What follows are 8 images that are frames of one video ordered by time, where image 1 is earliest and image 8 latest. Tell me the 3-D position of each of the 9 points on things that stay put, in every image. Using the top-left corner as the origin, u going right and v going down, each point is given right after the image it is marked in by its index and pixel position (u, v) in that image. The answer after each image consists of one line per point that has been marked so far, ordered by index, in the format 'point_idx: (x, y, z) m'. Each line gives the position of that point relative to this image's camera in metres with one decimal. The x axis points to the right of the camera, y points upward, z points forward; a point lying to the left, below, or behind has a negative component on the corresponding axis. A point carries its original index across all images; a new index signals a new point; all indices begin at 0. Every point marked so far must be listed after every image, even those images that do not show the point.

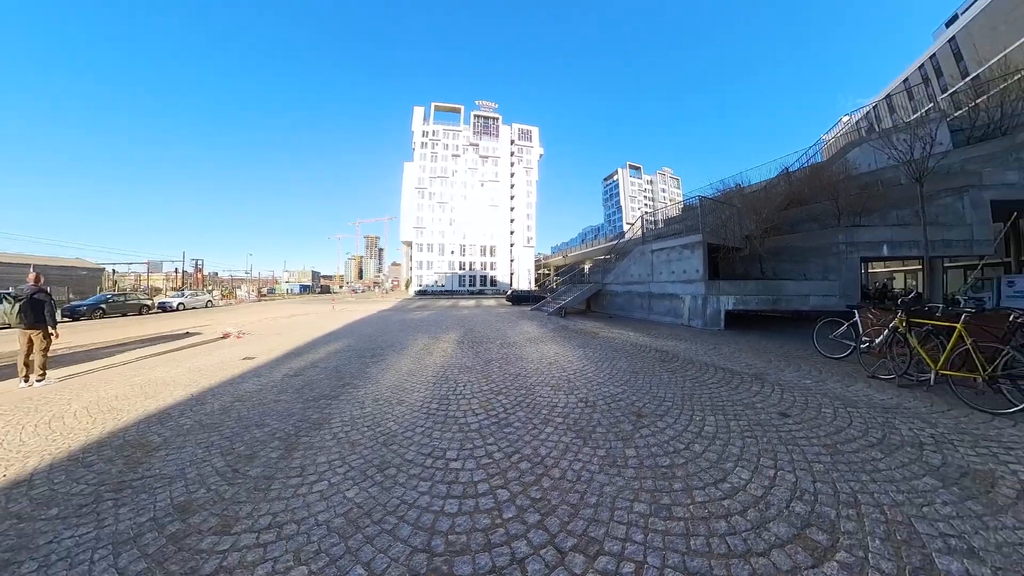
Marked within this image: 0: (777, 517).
0: (+1.8, -1.5, +2.6) m
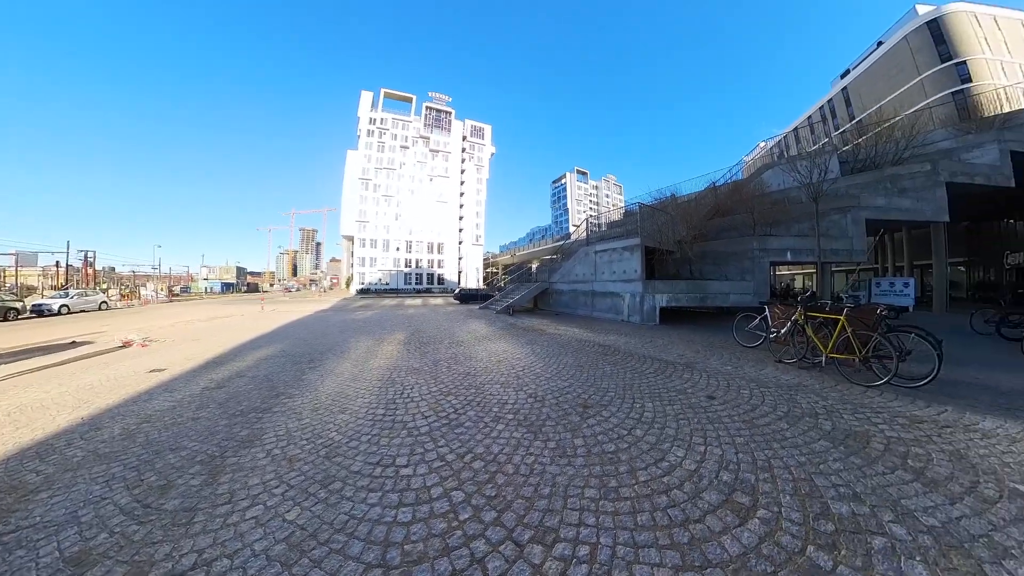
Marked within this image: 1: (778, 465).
0: (+1.5, -1.5, +2.9) m
1: (+2.2, -1.4, +3.0) m
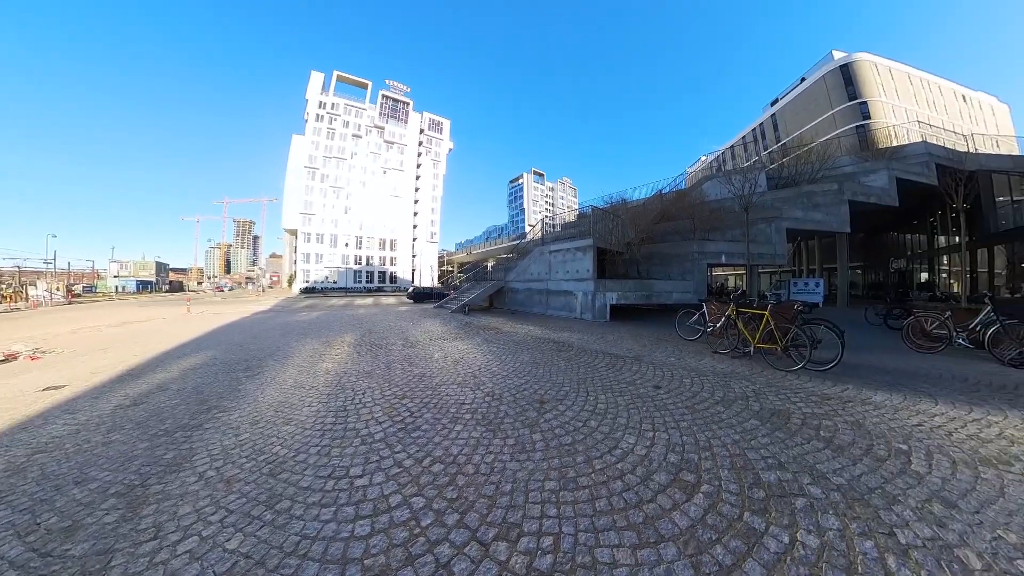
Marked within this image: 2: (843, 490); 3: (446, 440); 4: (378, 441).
0: (+1.2, -1.5, +3.2) m
1: (+1.9, -1.4, +3.3) m
2: (+2.3, -1.4, +2.6) m
3: (-0.7, -1.5, +3.7) m
4: (-1.3, -1.5, +3.6) m
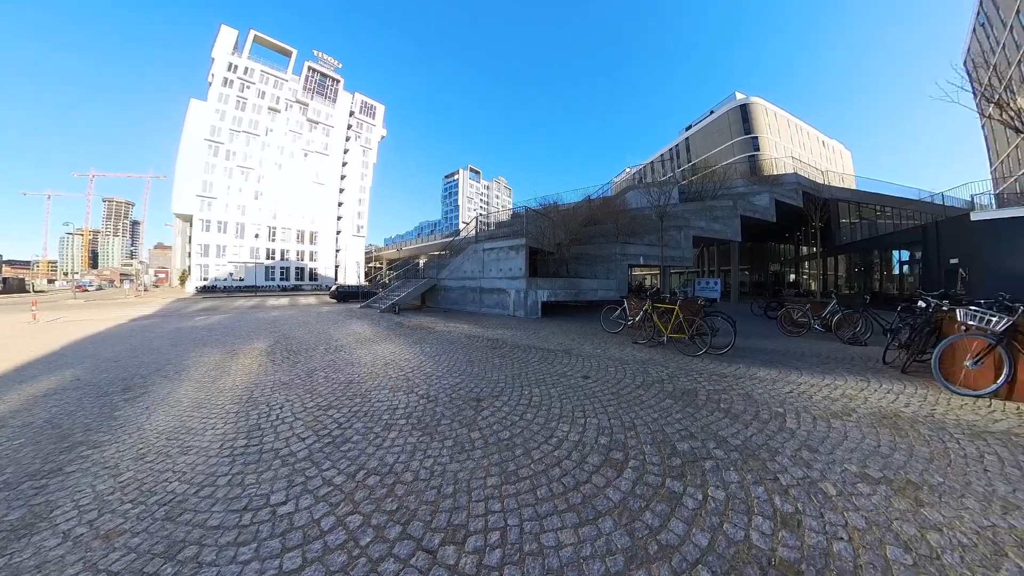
0: (+0.7, -1.5, +3.5) m
1: (+1.3, -1.4, +3.8) m
2: (+2.0, -1.4, +3.2) m
3: (-1.2, -1.5, +3.5) m
4: (-1.8, -1.5, +3.2) m
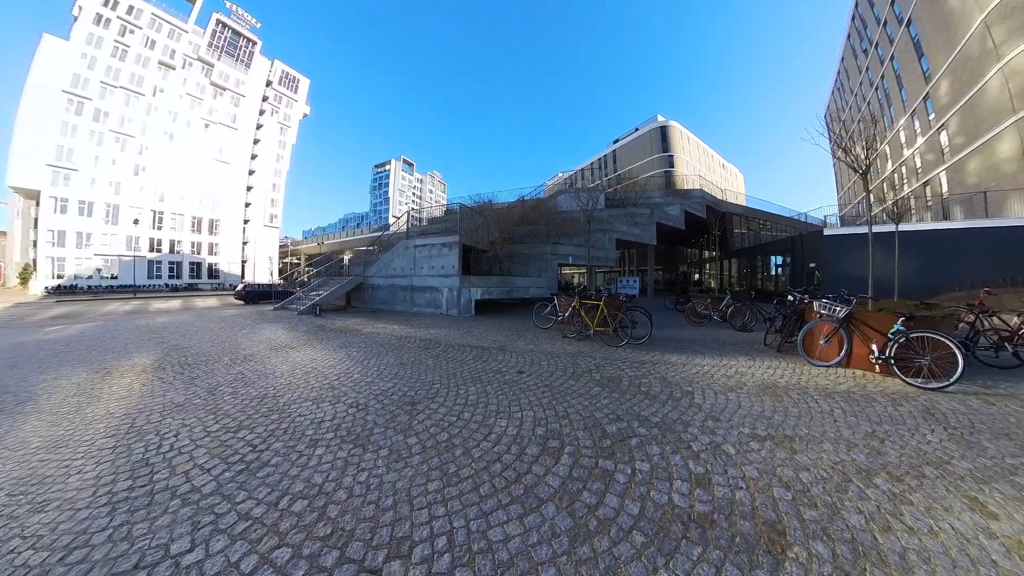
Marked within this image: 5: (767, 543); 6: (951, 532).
0: (+0.2, -1.5, +3.6) m
1: (+0.6, -1.4, +4.1) m
2: (+1.4, -1.4, +3.7) m
3: (-1.7, -1.5, +3.0) m
4: (-2.2, -1.5, +2.6) m
5: (+1.5, -1.6, +2.3) m
6: (+2.5, -1.4, +2.1) m
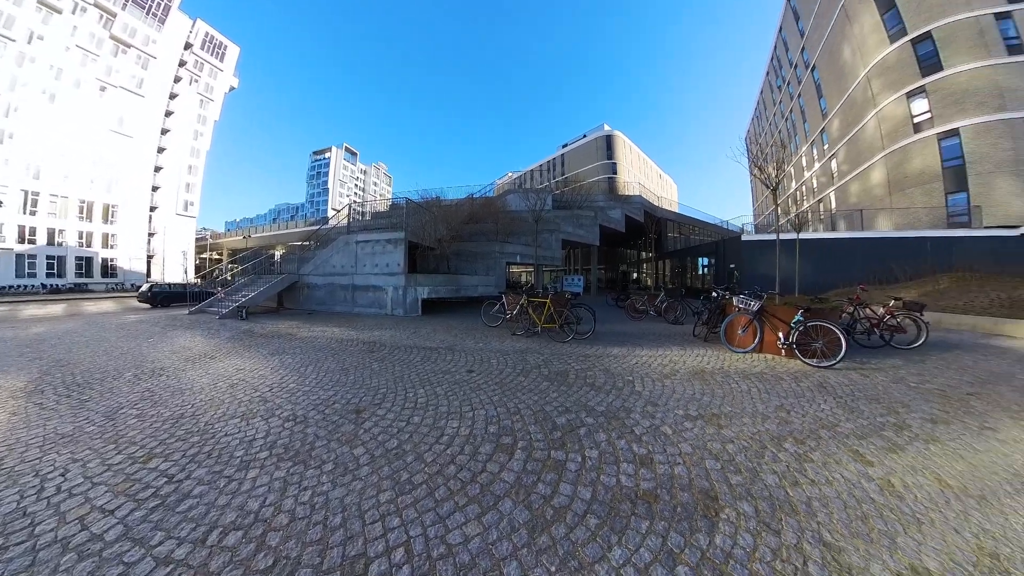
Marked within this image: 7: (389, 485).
0: (-0.3, -1.5, +3.6) m
1: (+0.1, -1.3, +4.2) m
2: (+0.9, -1.3, +3.9) m
3: (-2.0, -1.5, +2.7) m
4: (-2.4, -1.5, +2.1) m
5: (+1.3, -1.6, +2.7) m
6: (+2.4, -1.4, +2.7) m
7: (-1.0, -1.6, +3.0) m
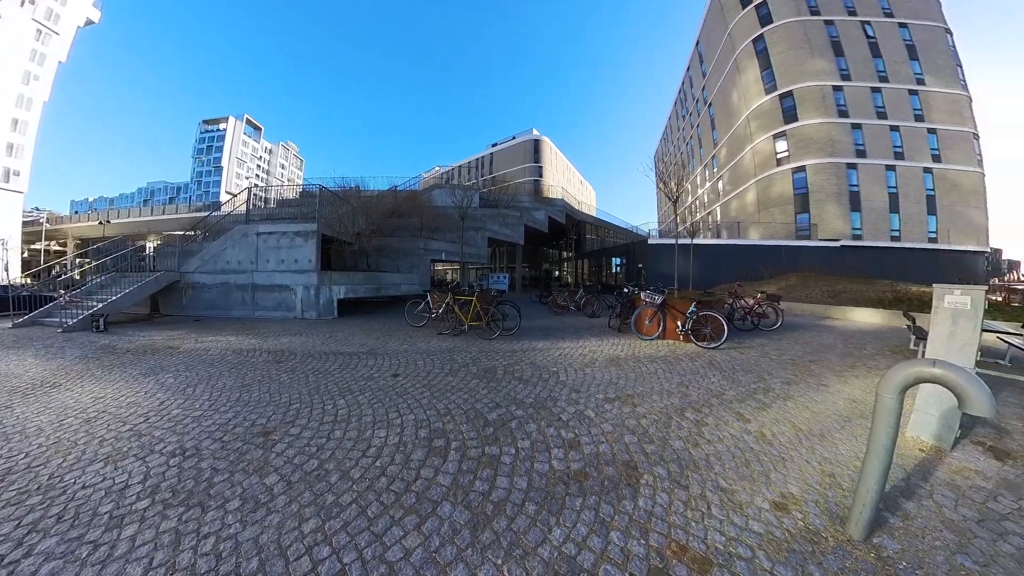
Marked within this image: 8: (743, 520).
0: (-0.9, -1.5, +3.5) m
1: (-0.7, -1.3, +4.1) m
2: (+0.2, -1.3, +4.1) m
3: (-2.2, -1.5, +2.0) m
4: (-2.4, -1.5, +1.4) m
5: (+0.9, -1.5, +3.0) m
6: (+1.9, -1.3, +3.4) m
7: (-1.4, -1.6, +2.7) m
8: (+1.5, -1.5, +2.5) m
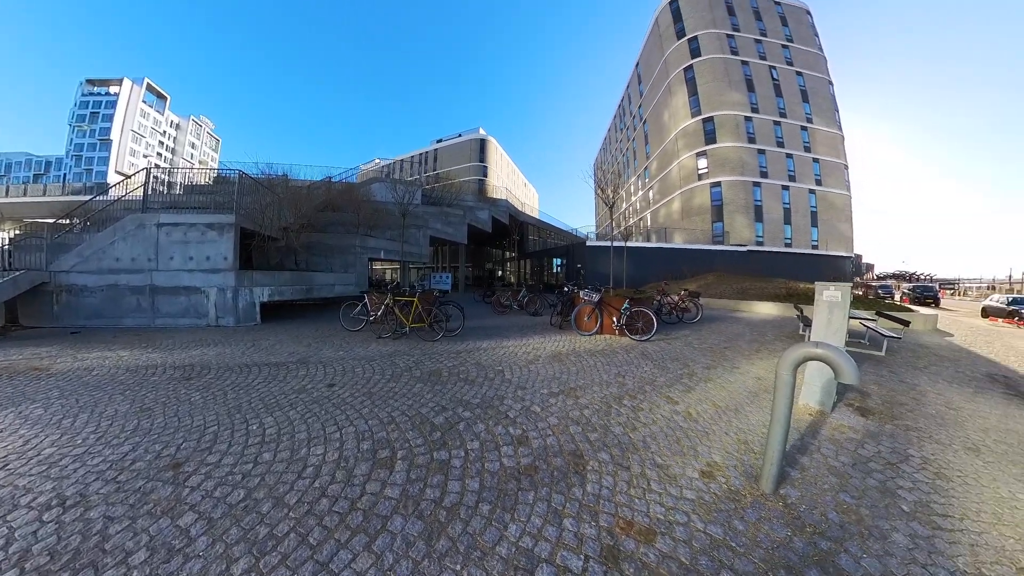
0: (-1.3, -1.5, +3.2) m
1: (-1.3, -1.3, +3.8) m
2: (-0.4, -1.3, +4.1) m
3: (-2.2, -1.5, +1.5) m
4: (-2.3, -1.5, +0.8) m
5: (+0.6, -1.5, +3.2) m
6: (+1.4, -1.3, +3.8) m
7: (-1.6, -1.6, +2.3) m
8: (+1.3, -1.5, +2.8) m
